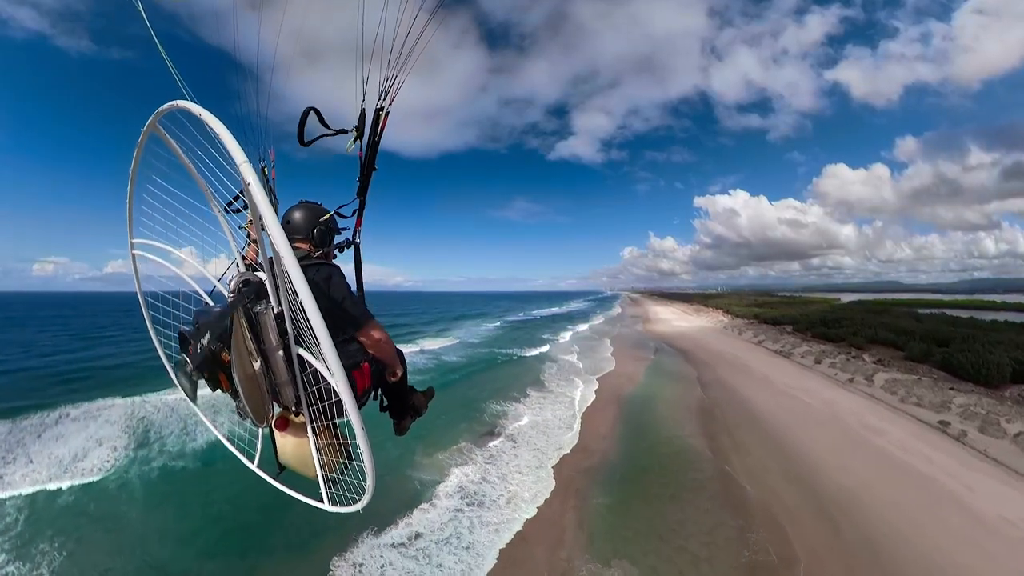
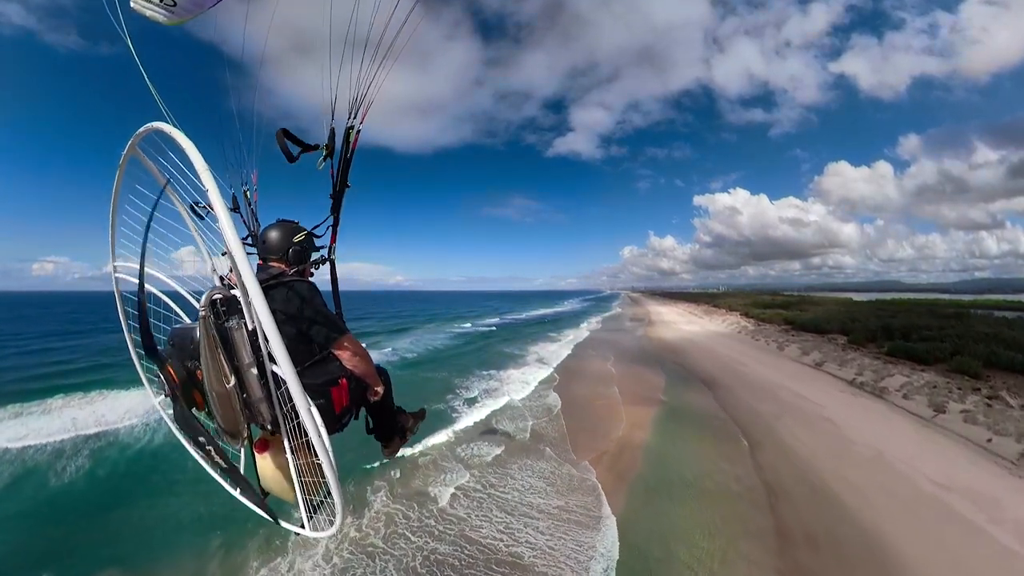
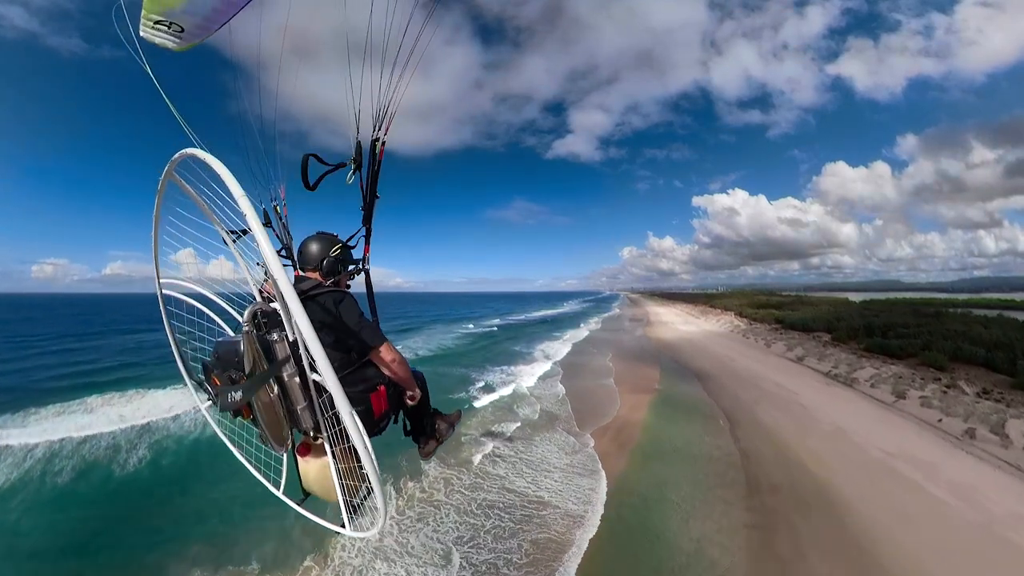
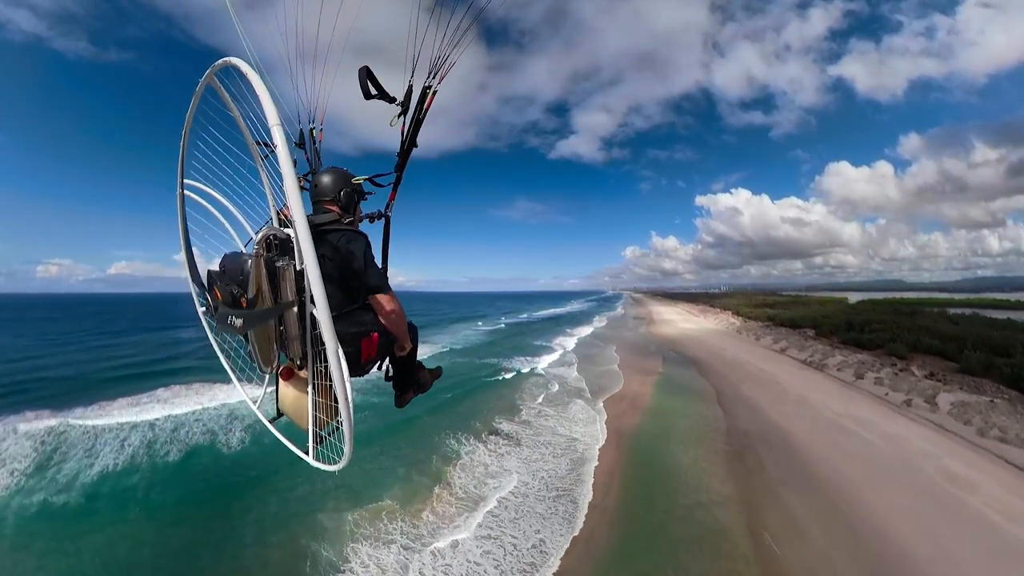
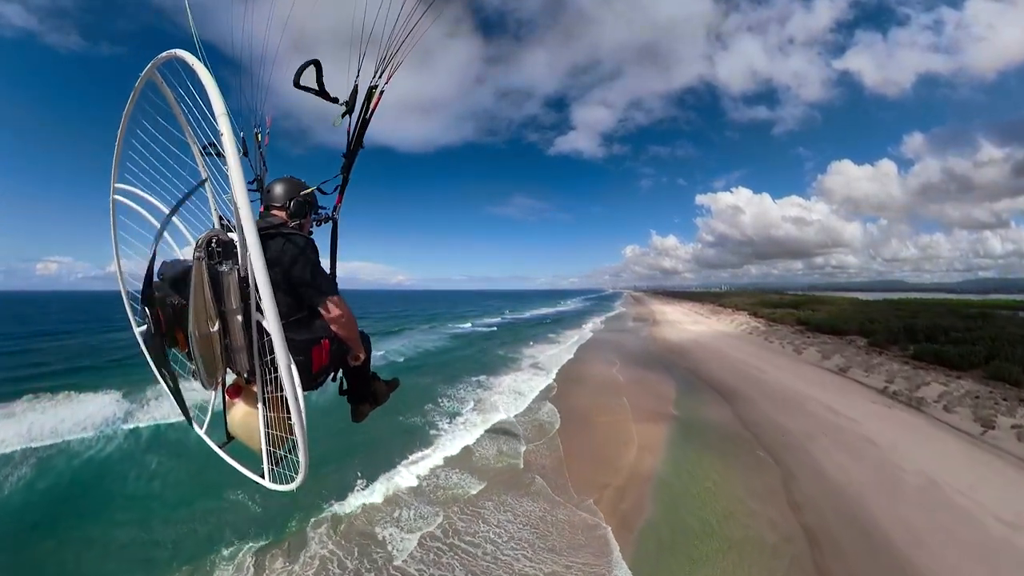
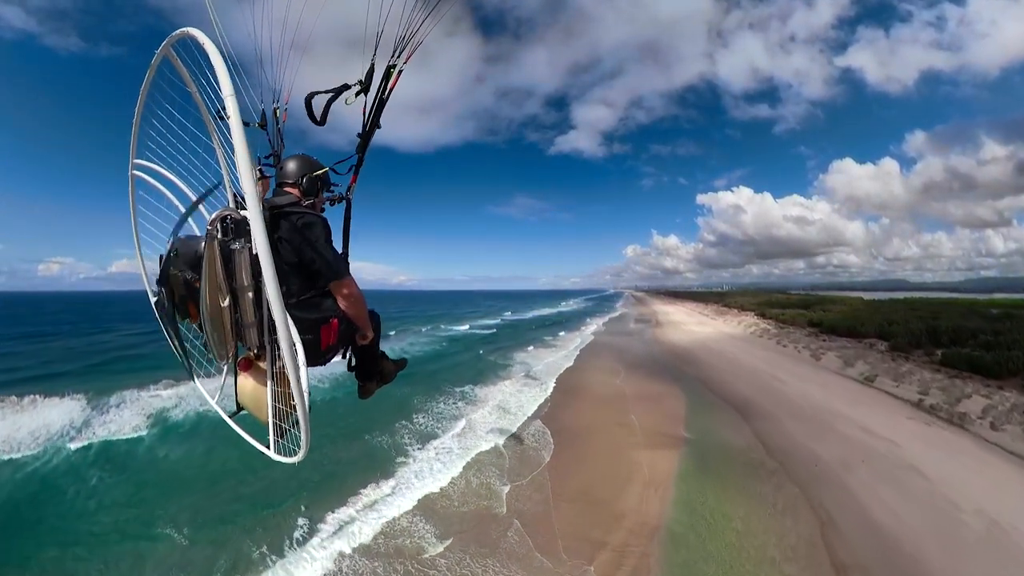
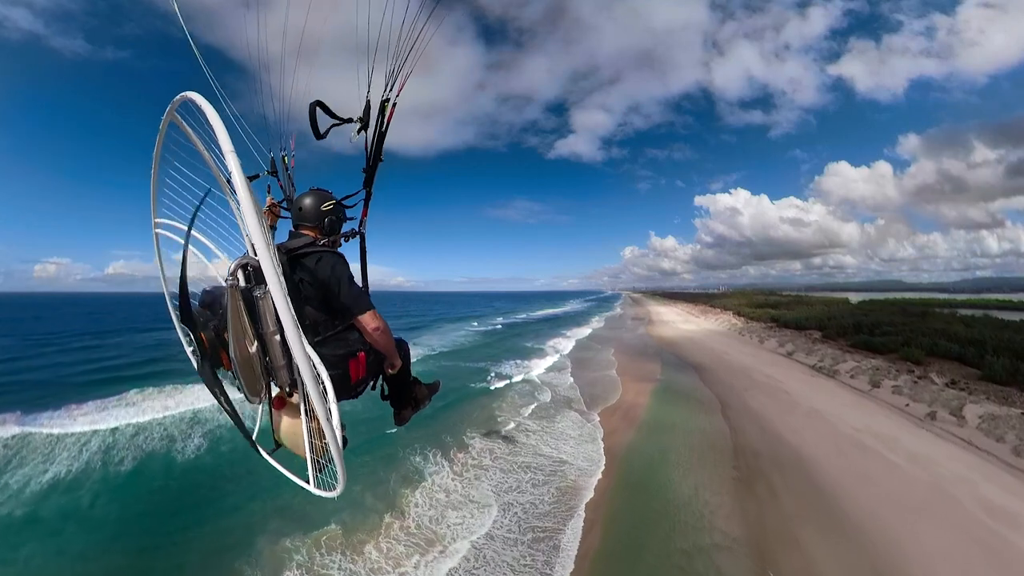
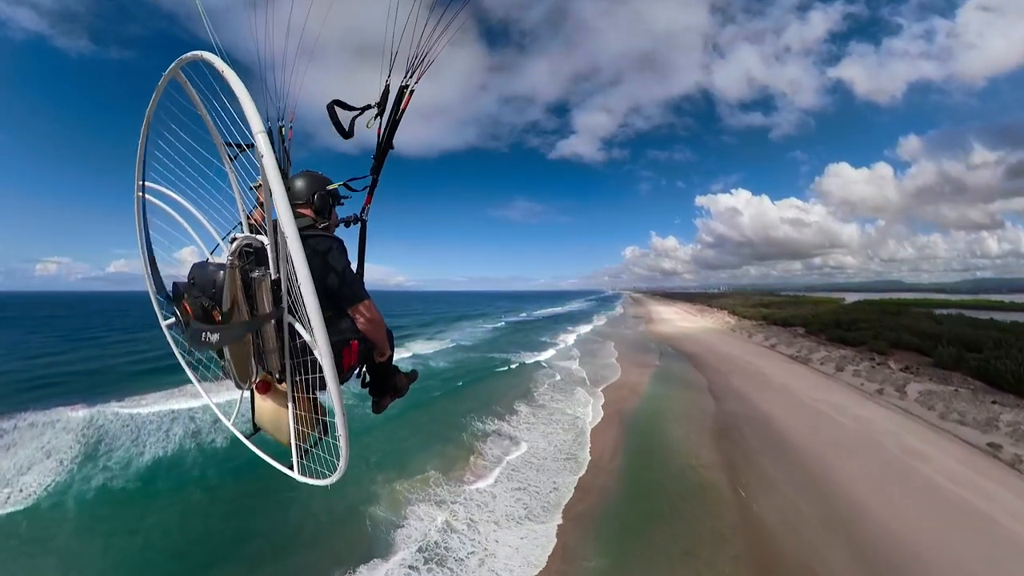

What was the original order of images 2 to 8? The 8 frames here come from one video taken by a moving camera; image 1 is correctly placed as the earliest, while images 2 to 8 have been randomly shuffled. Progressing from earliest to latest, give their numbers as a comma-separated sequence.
8, 4, 7, 3, 2, 5, 6
